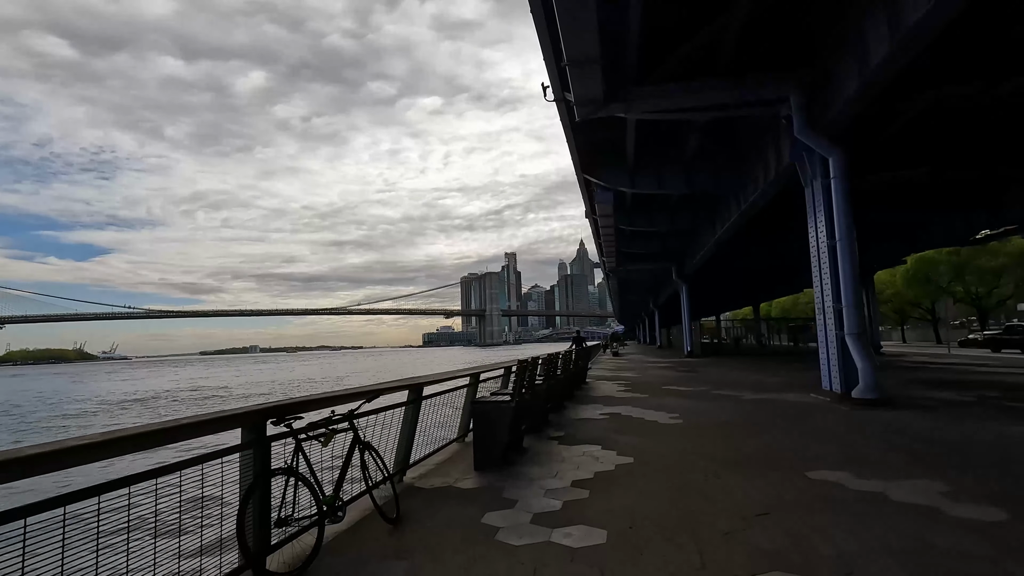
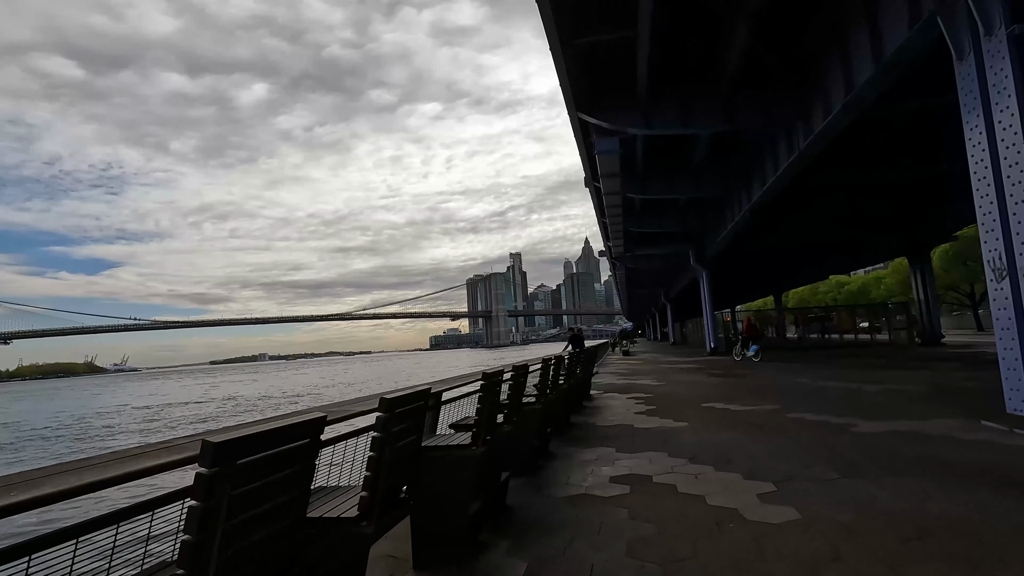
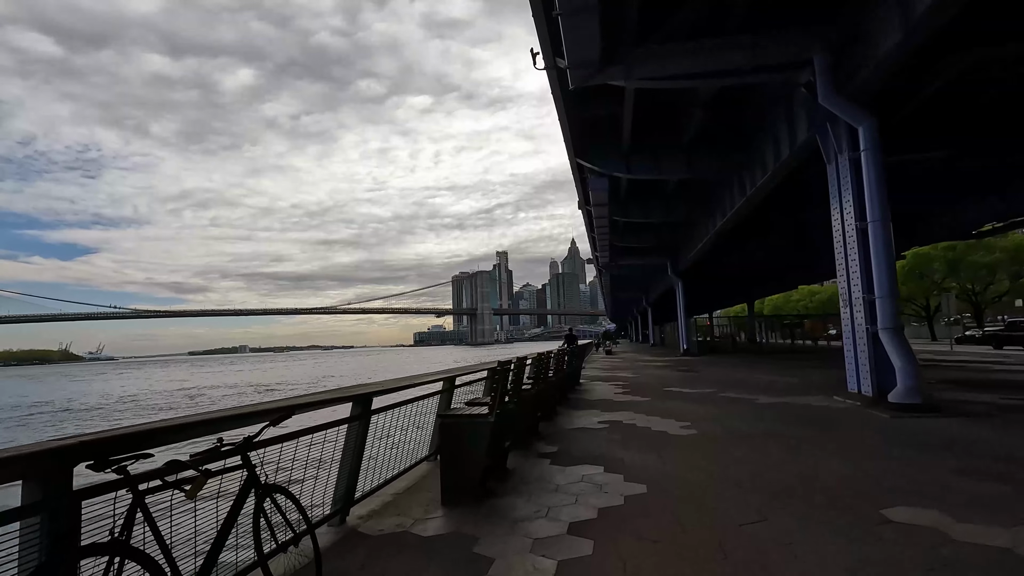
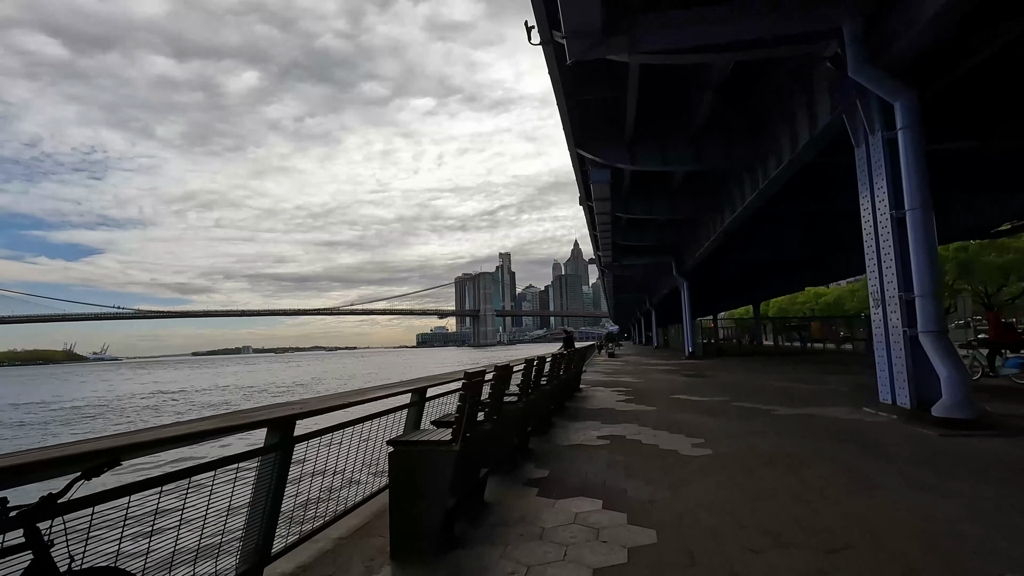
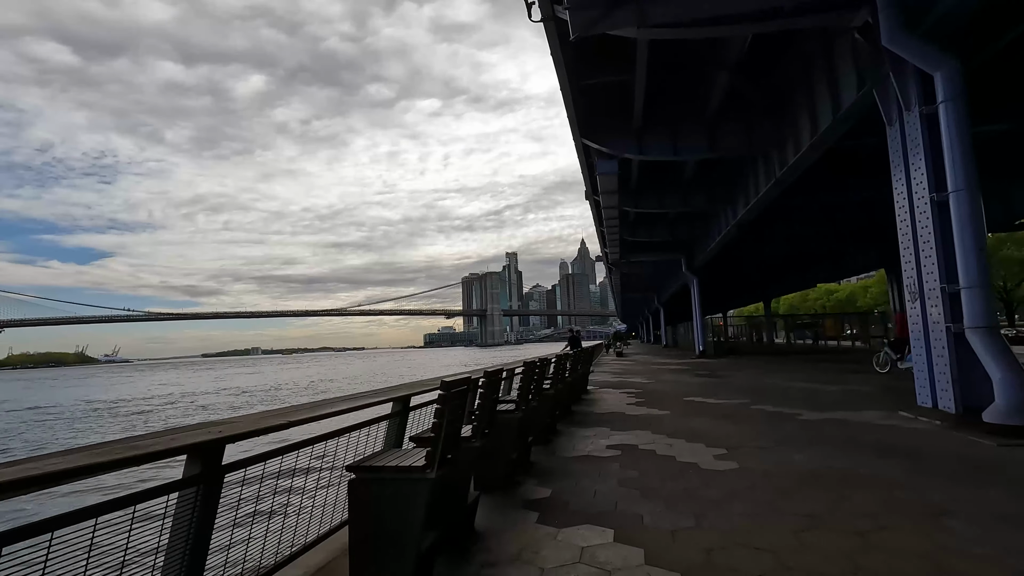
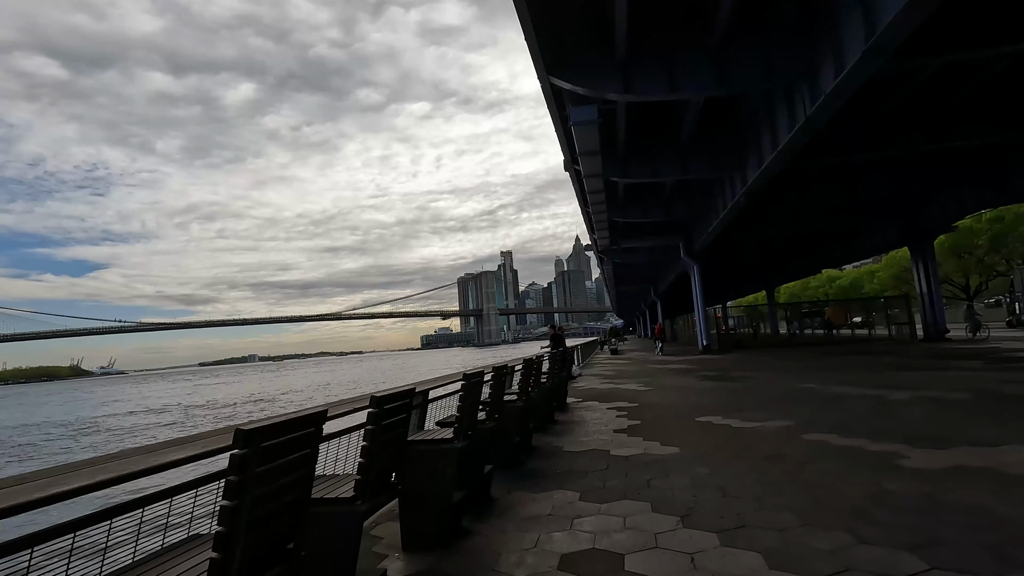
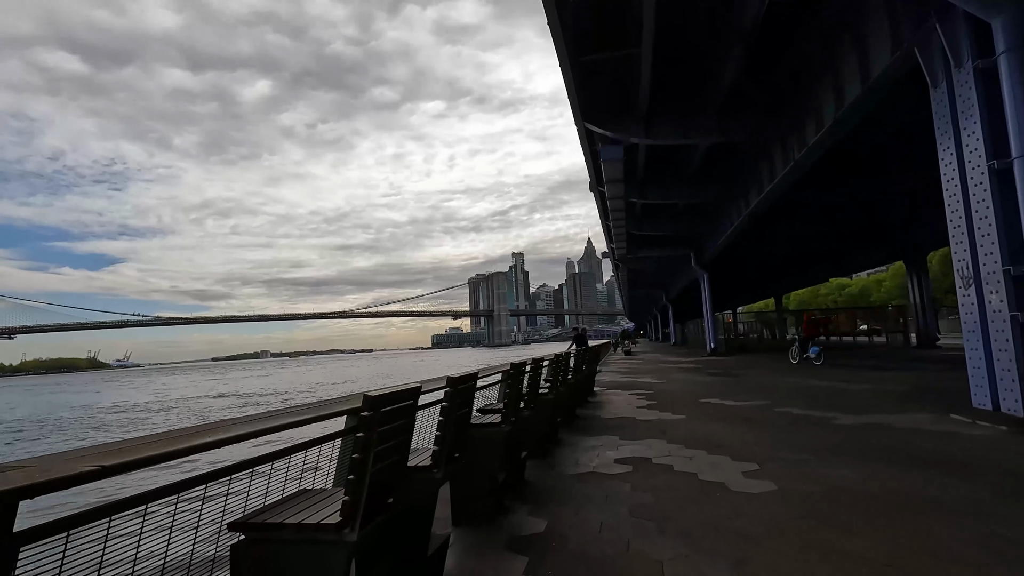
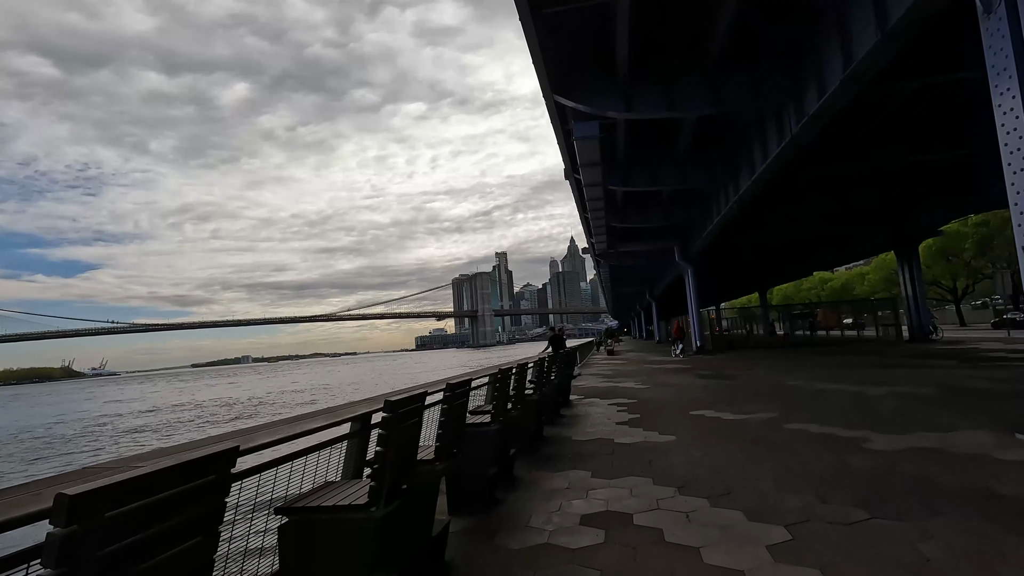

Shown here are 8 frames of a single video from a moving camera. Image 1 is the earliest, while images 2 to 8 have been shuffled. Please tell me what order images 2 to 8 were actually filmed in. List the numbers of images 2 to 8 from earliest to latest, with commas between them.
3, 4, 5, 7, 2, 8, 6
